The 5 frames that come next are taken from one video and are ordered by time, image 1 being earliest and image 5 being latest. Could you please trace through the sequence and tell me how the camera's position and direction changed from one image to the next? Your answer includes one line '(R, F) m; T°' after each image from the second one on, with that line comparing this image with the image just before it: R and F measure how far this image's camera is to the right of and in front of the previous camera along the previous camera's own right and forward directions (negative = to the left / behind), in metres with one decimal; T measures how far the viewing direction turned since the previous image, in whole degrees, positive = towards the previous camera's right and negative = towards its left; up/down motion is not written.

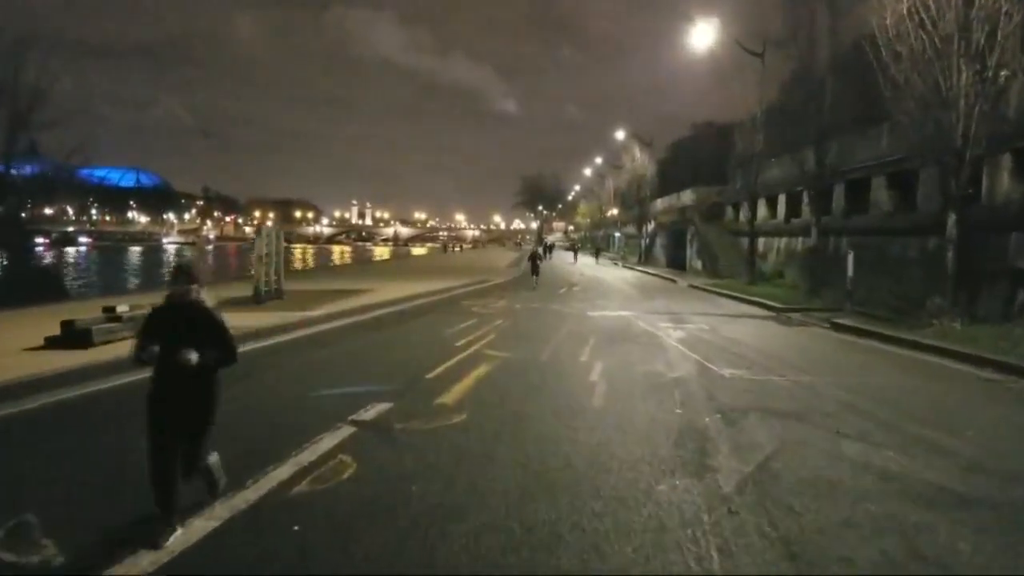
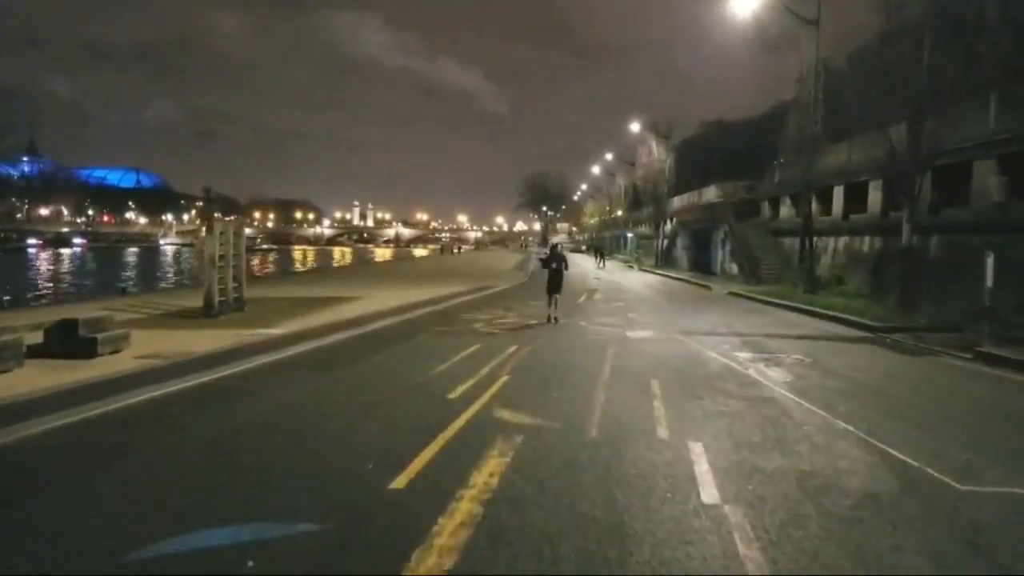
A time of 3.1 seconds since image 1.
(-0.3, +5.7) m; 0°
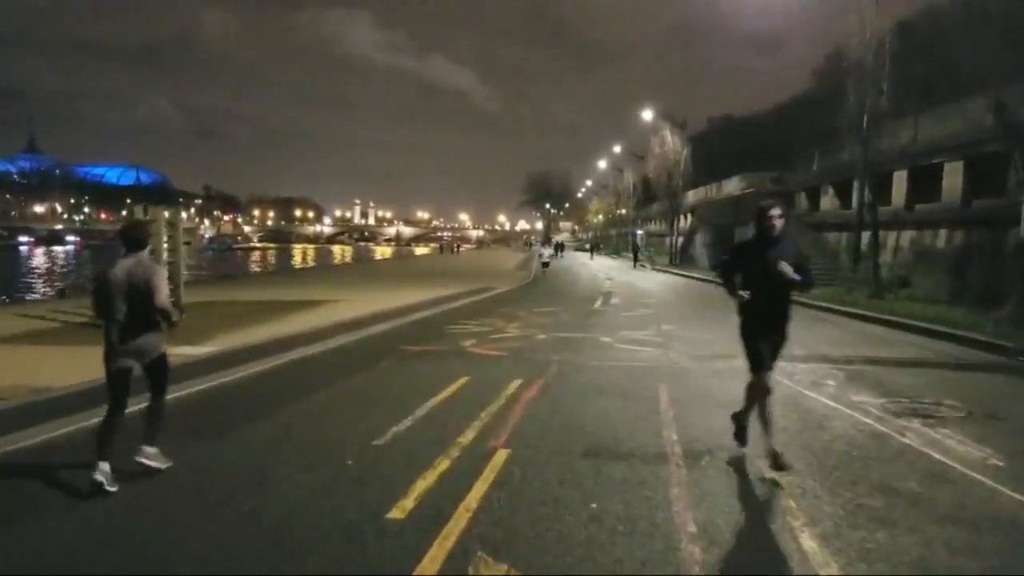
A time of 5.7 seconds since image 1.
(0.0, +5.0) m; 0°
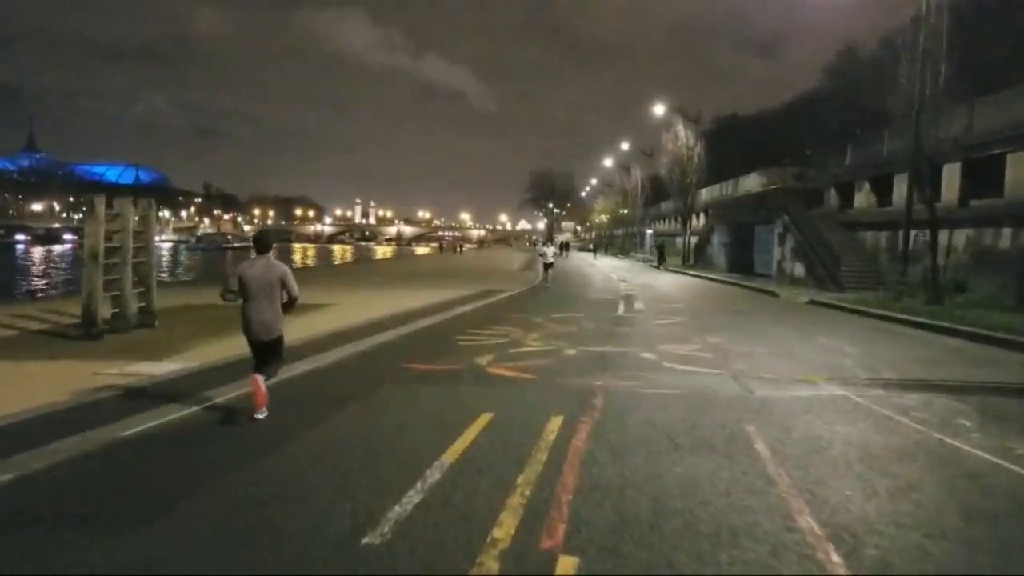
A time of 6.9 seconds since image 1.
(-0.3, +2.5) m; 0°
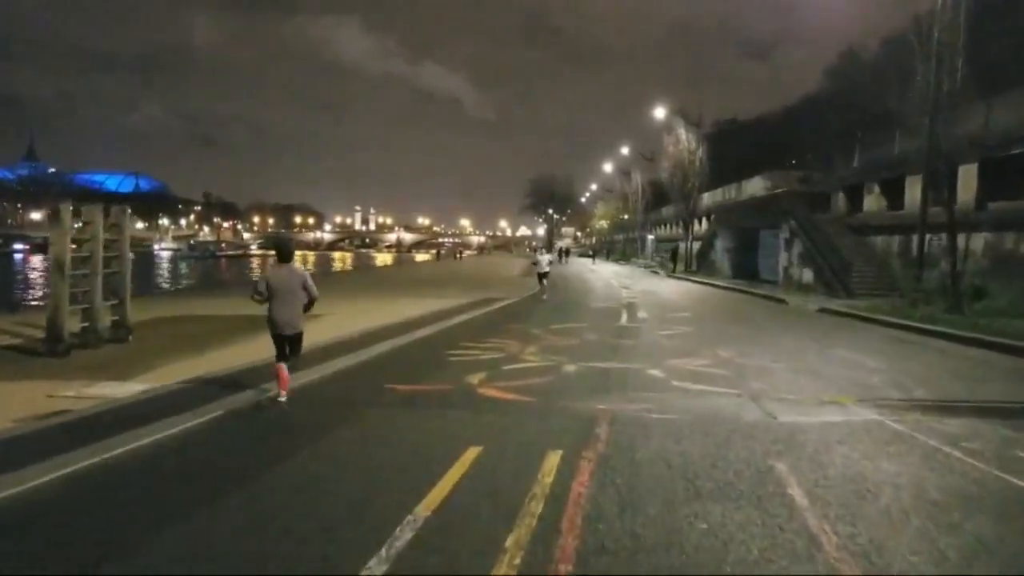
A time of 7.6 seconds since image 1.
(+0.1, +1.1) m; 0°
